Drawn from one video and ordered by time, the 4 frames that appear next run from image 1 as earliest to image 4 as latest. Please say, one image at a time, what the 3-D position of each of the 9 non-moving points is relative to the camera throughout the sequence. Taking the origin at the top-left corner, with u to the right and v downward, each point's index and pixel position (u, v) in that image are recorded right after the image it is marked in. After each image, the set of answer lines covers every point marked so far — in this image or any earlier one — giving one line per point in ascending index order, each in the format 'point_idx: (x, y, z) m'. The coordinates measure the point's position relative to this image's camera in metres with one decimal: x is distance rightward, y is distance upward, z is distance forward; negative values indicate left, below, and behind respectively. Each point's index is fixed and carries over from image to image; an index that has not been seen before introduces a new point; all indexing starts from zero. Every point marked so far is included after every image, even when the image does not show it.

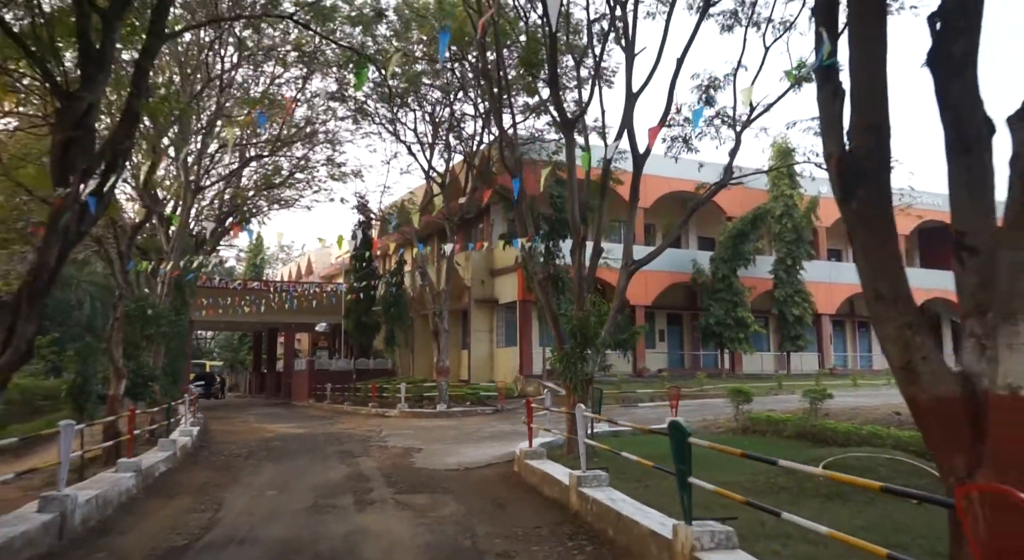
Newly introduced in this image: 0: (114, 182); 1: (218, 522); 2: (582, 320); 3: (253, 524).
0: (-4.5, +1.0, +7.2) m
1: (-3.3, -2.7, +7.2) m
2: (+1.1, -0.7, +10.9) m
3: (-2.8, -2.6, +7.0) m
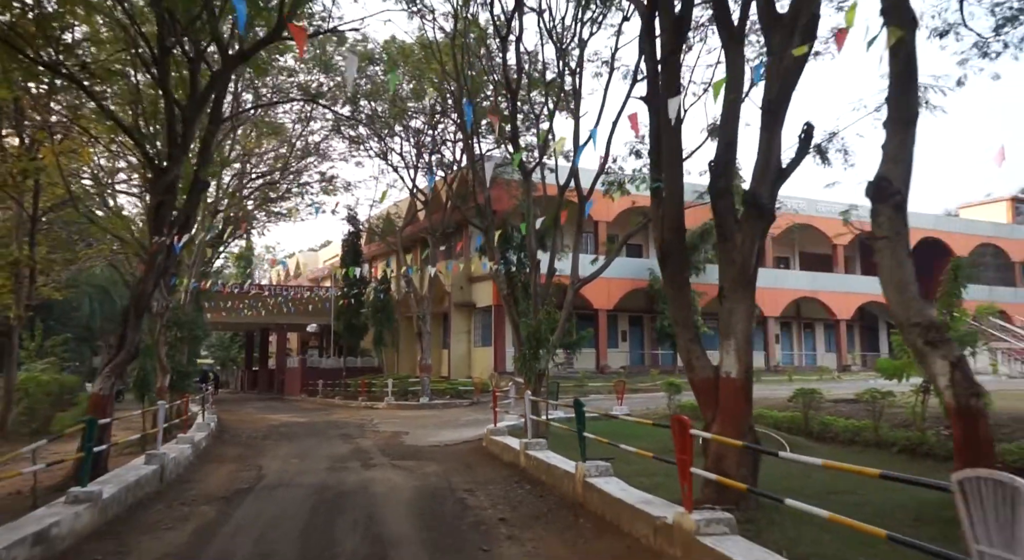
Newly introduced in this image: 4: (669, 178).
0: (-5.0, +0.7, +9.8) m
1: (-3.8, -3.0, +9.8) m
2: (+0.5, -1.0, +13.6) m
3: (-3.3, -3.0, +9.7) m
4: (+1.6, +1.0, +6.4) m
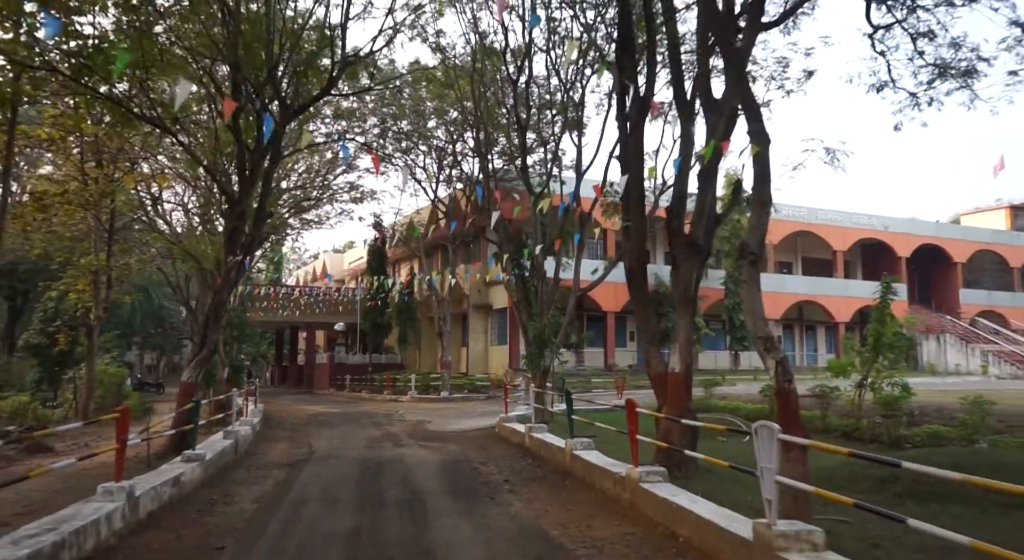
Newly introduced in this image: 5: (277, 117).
0: (-4.9, +0.5, +11.9) m
1: (-3.7, -3.2, +11.9) m
2: (+0.7, -1.2, +15.6) m
3: (-3.2, -3.2, +11.8) m
4: (+1.6, +0.8, +8.3) m
5: (-4.2, +3.0, +11.7) m
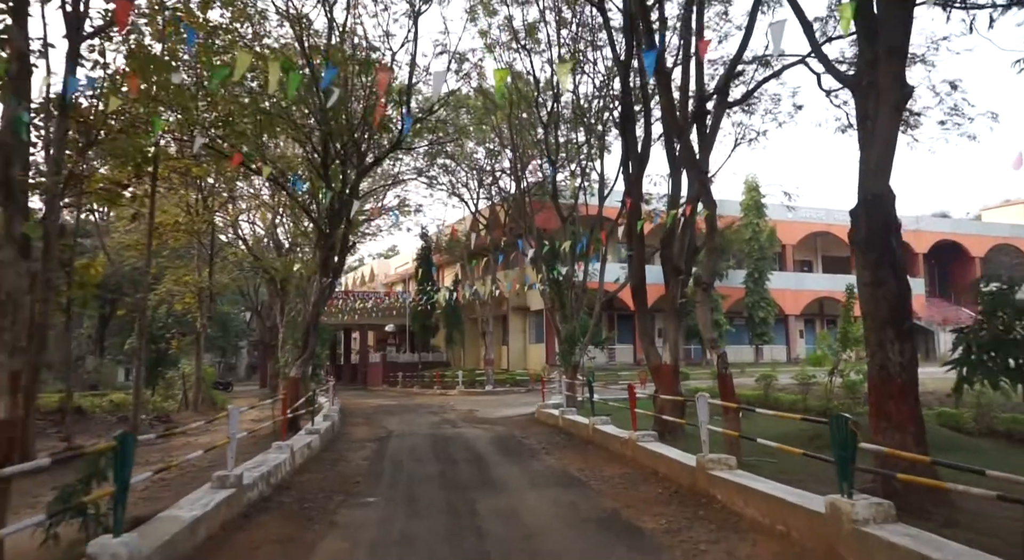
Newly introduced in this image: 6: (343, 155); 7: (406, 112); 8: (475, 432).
0: (-4.1, +0.2, +15.0) m
1: (-2.8, -3.5, +15.0) m
2: (+1.7, -1.4, +18.4) m
3: (-2.4, -3.5, +14.8) m
4: (+2.1, +0.5, +11.0) m
5: (-3.5, +2.6, +14.7) m
6: (-3.9, +2.8, +14.6) m
7: (-2.5, +4.0, +15.0) m
8: (-0.8, -3.4, +14.3) m
